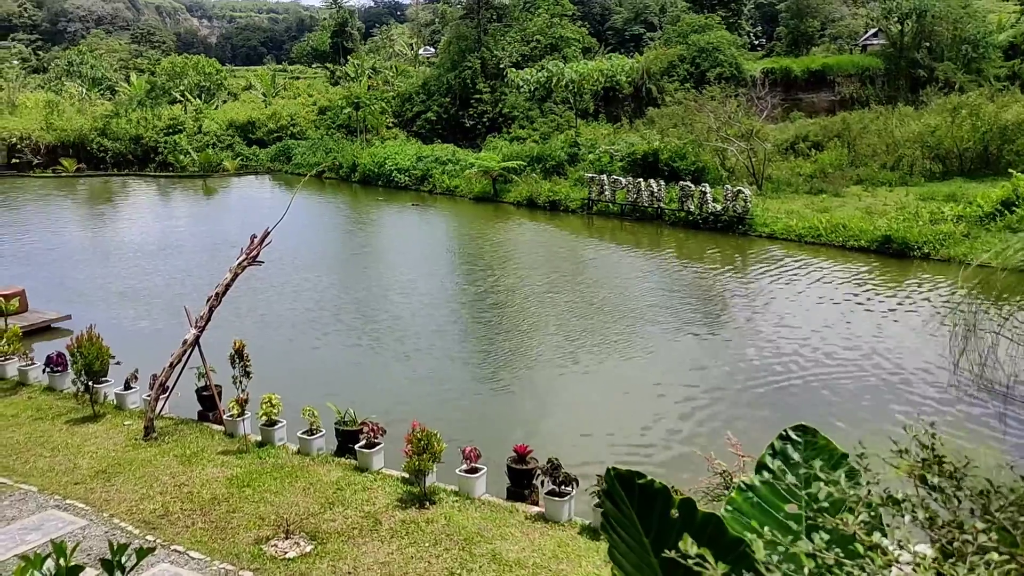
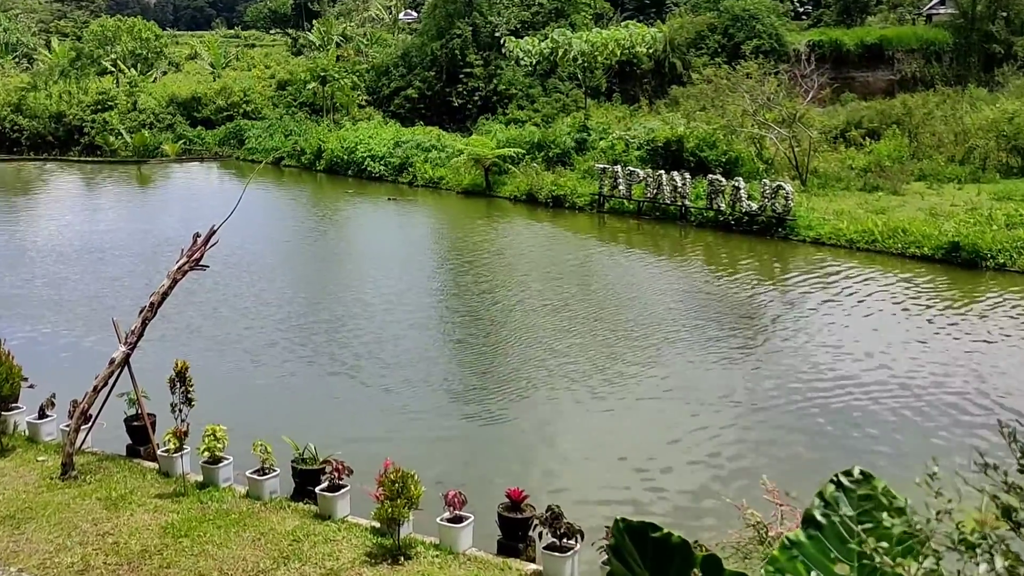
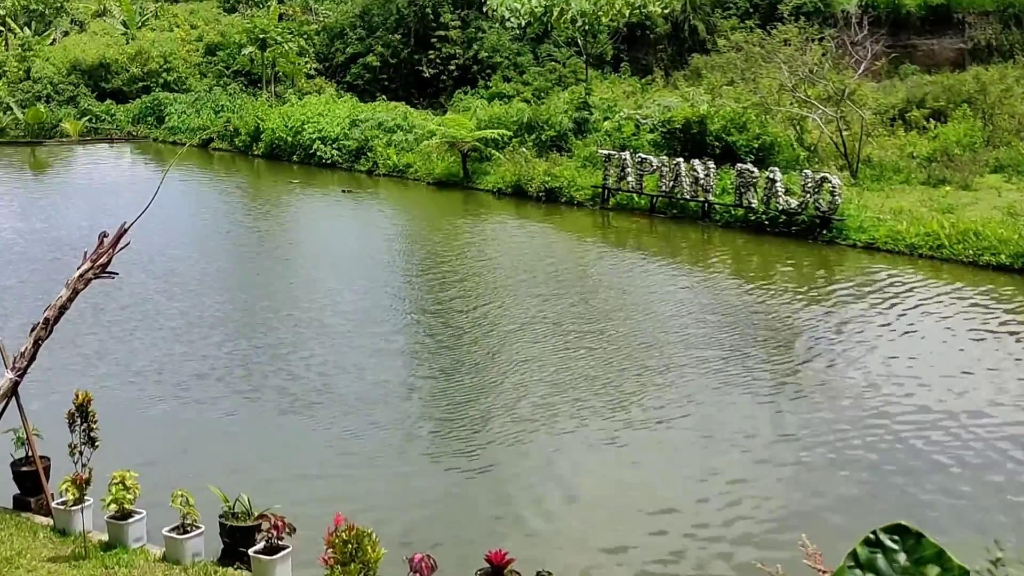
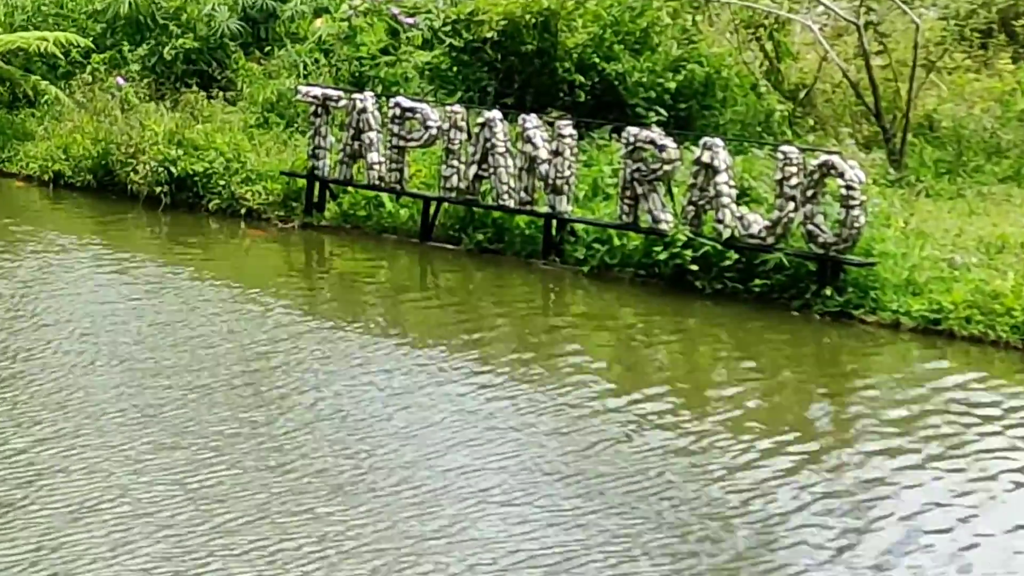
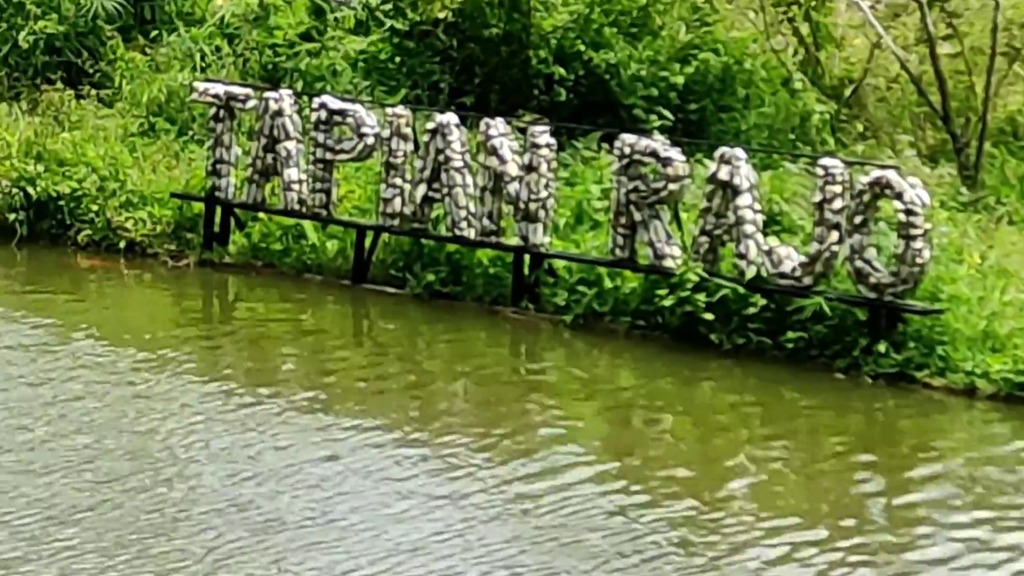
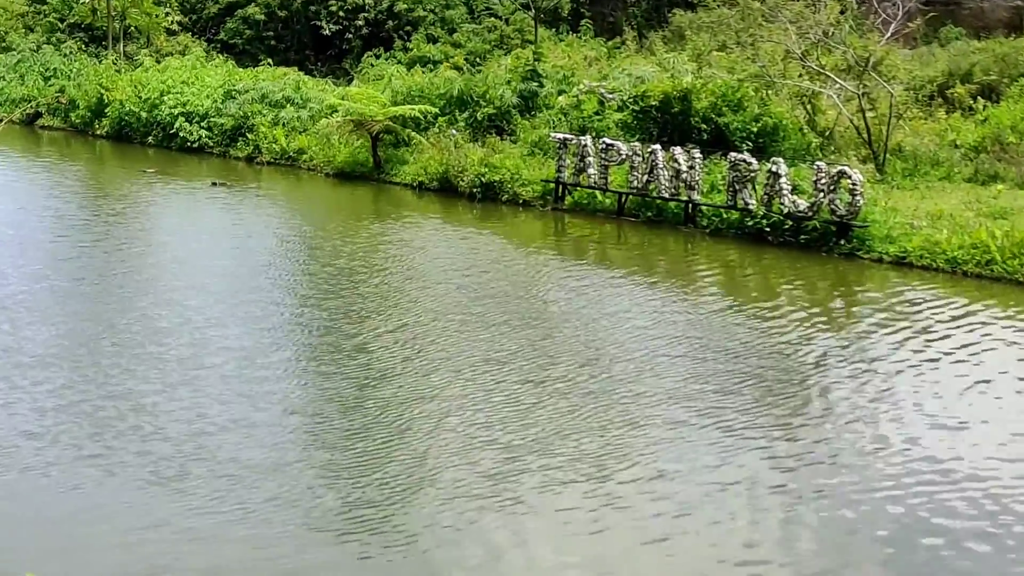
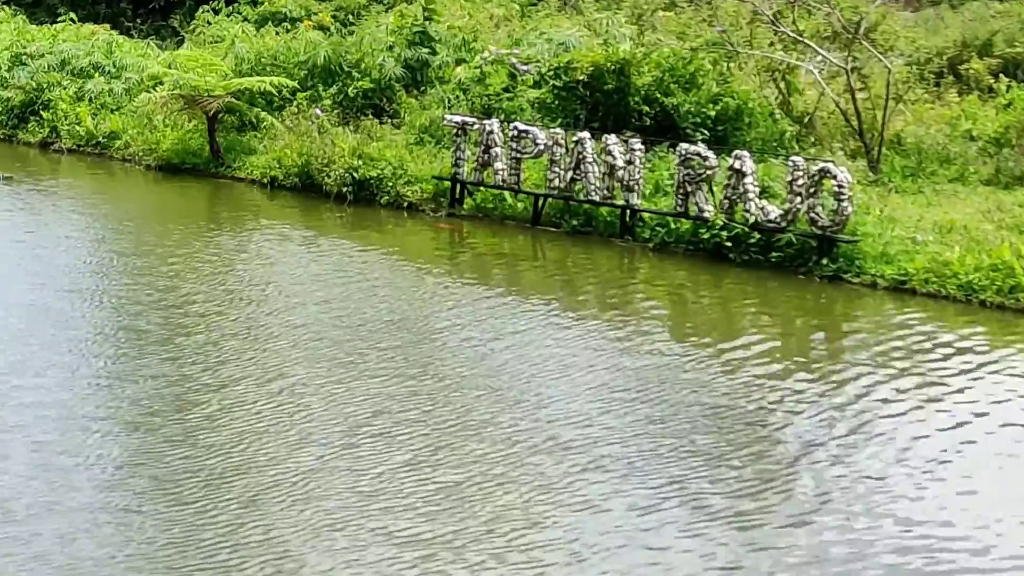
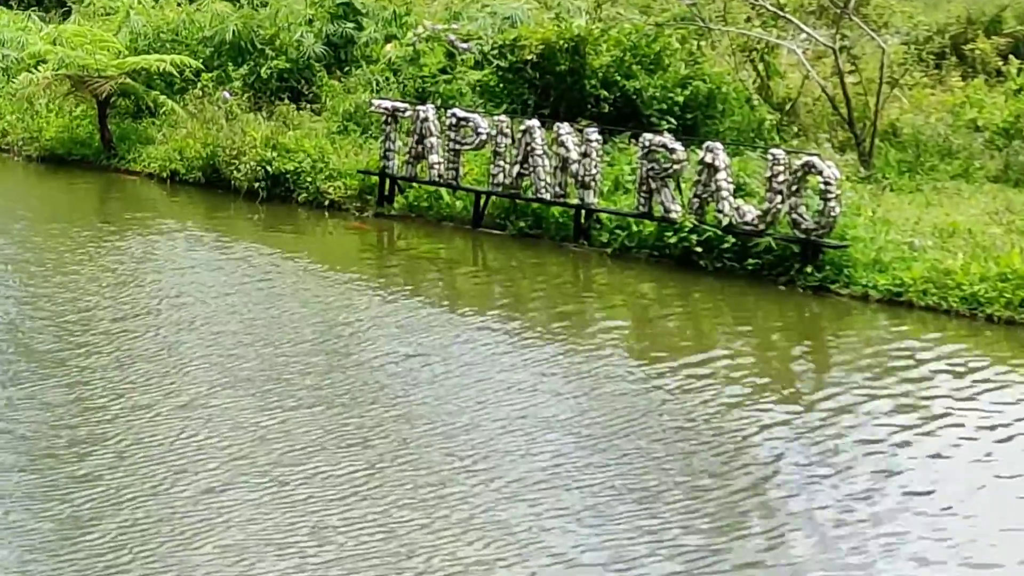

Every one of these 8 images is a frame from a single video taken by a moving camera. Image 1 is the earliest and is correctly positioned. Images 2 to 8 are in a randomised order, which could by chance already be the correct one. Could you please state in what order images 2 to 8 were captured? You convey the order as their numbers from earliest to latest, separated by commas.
2, 3, 6, 7, 8, 4, 5
